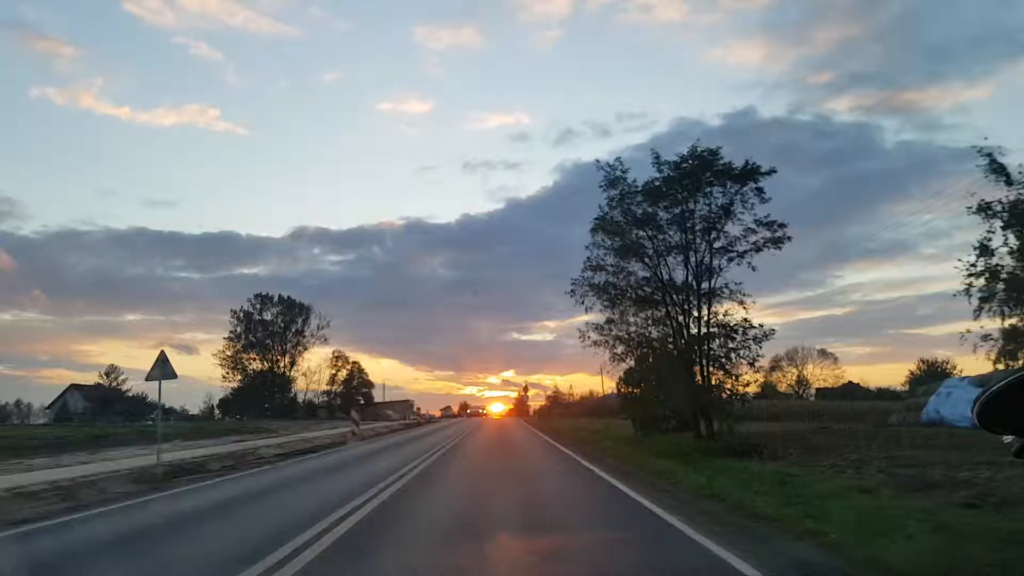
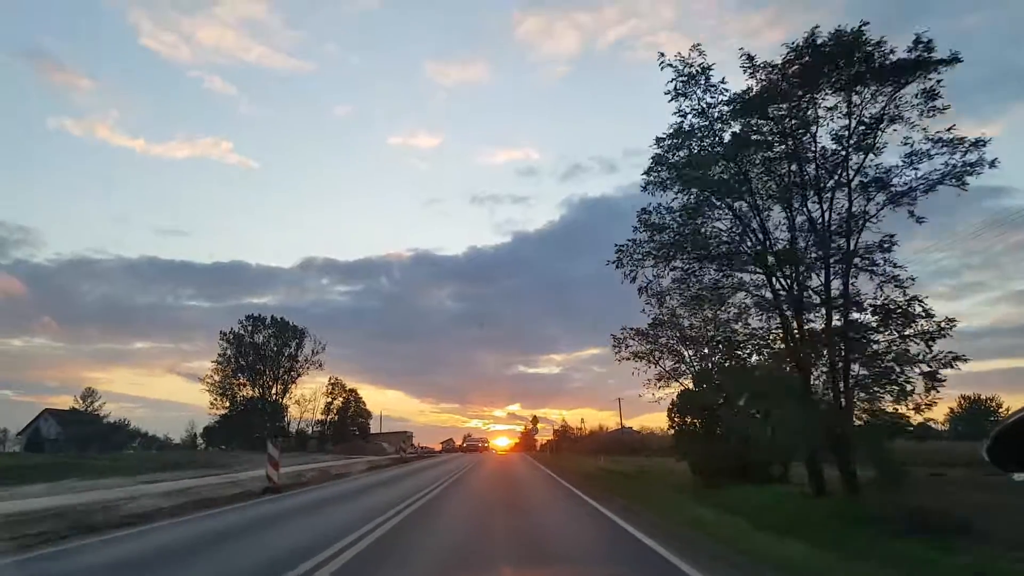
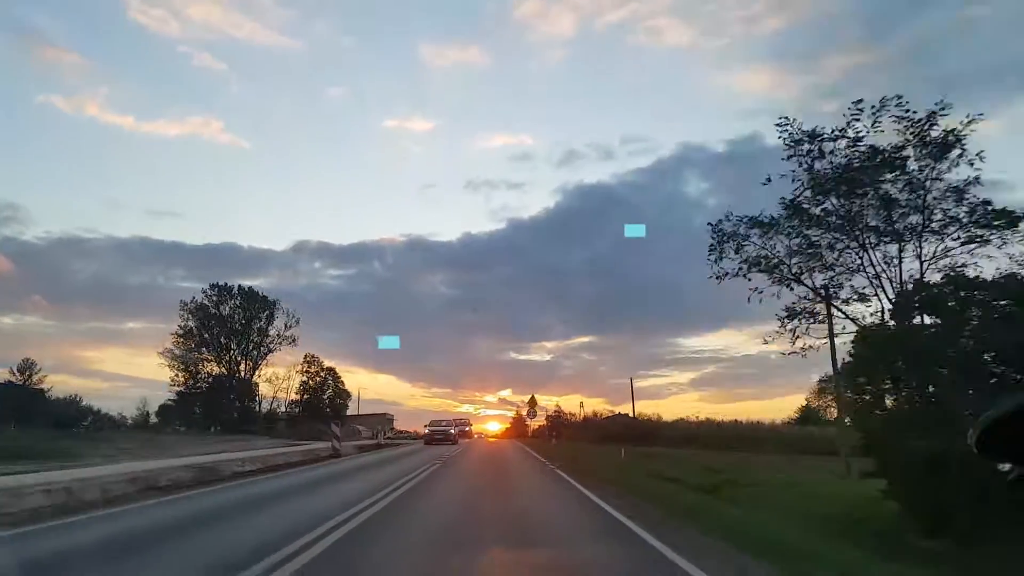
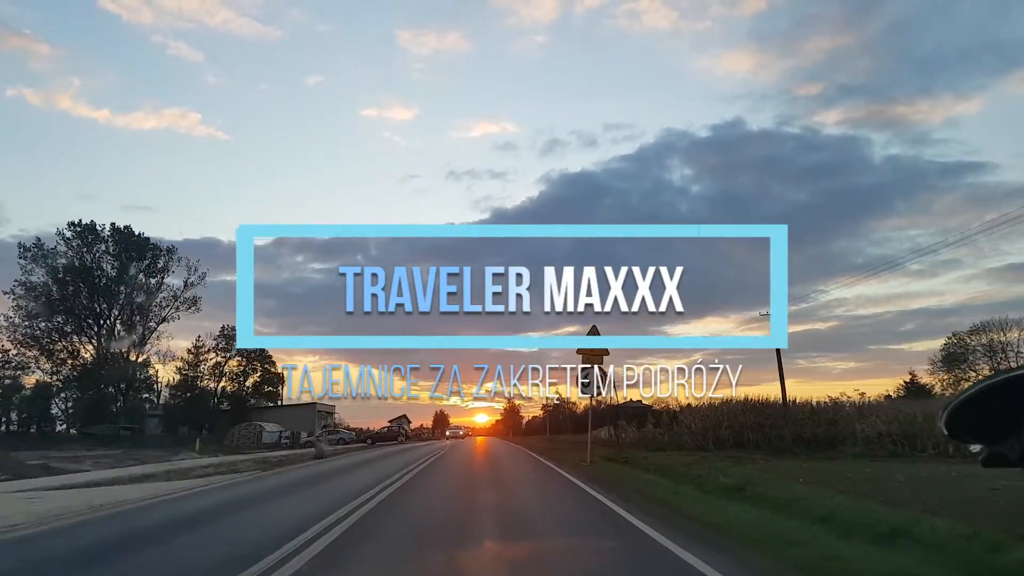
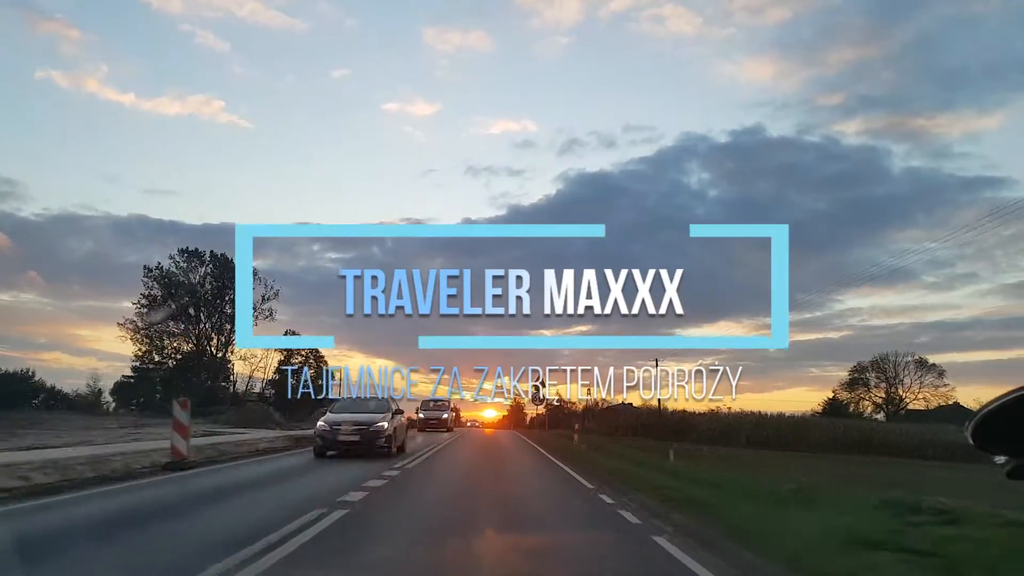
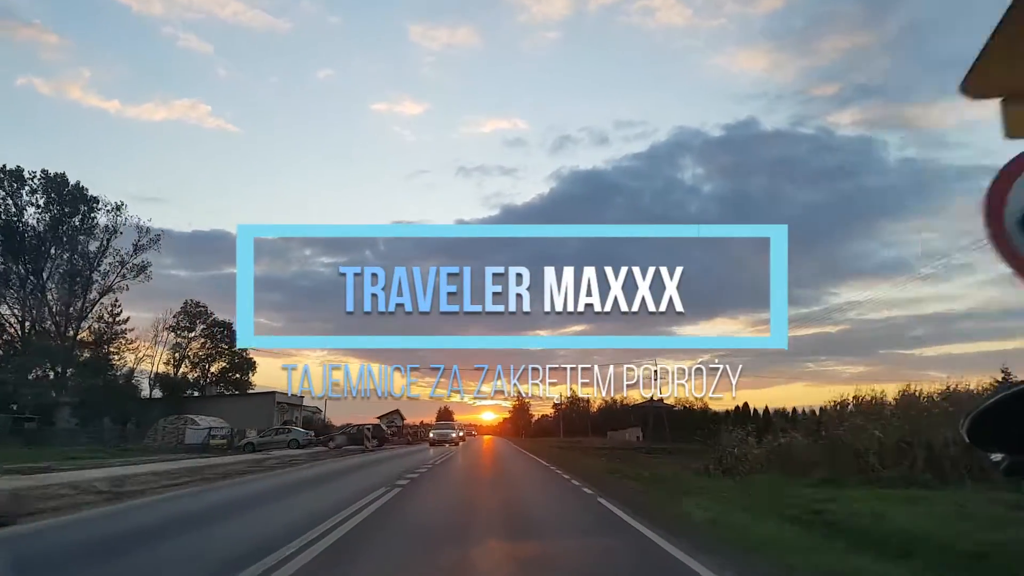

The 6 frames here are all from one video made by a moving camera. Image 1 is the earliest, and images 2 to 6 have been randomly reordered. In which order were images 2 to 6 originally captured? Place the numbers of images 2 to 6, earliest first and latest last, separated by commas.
2, 3, 5, 4, 6
